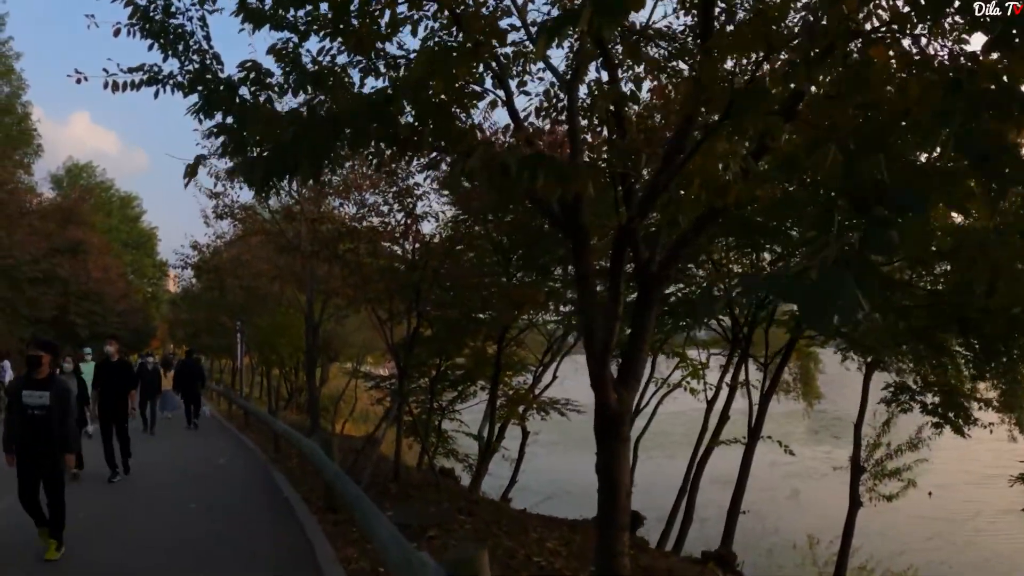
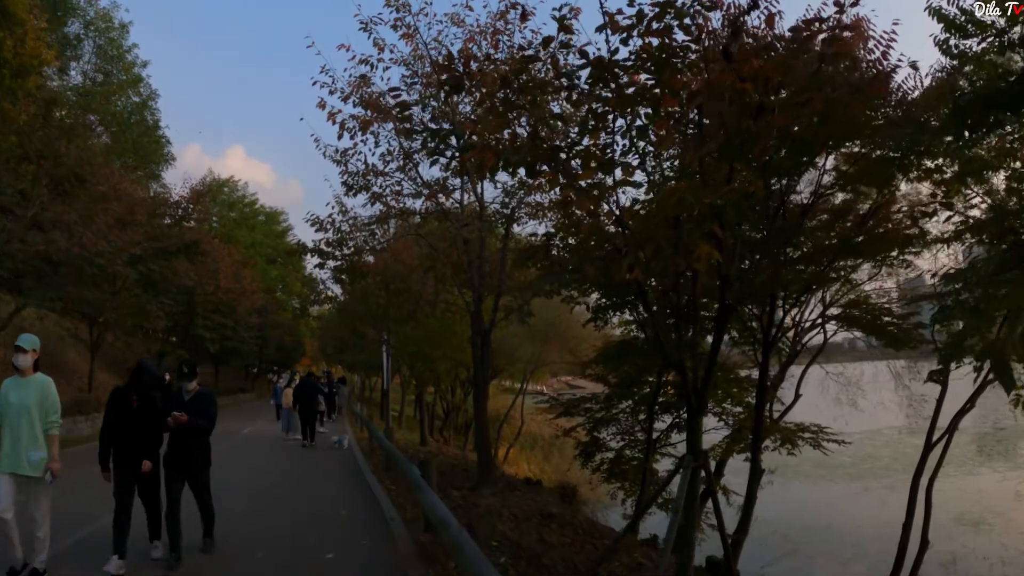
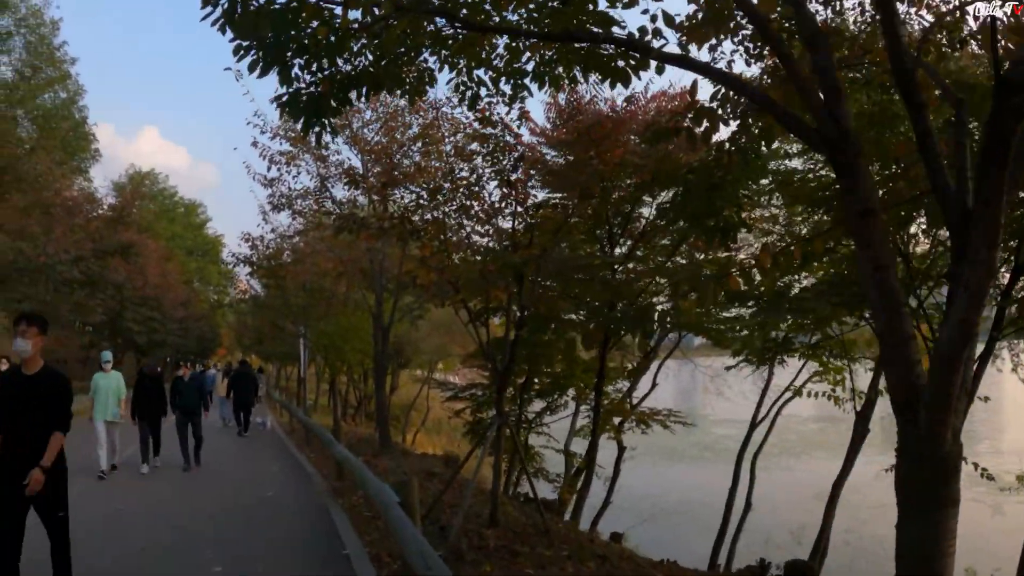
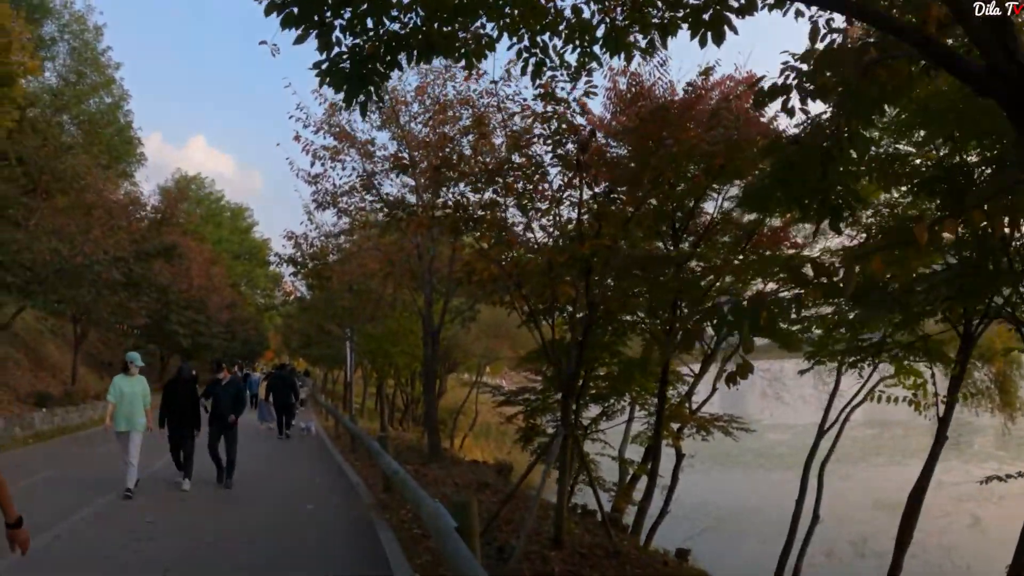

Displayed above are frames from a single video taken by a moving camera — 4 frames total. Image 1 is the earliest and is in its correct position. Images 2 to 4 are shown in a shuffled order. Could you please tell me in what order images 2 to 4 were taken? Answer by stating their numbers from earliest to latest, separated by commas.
3, 4, 2
